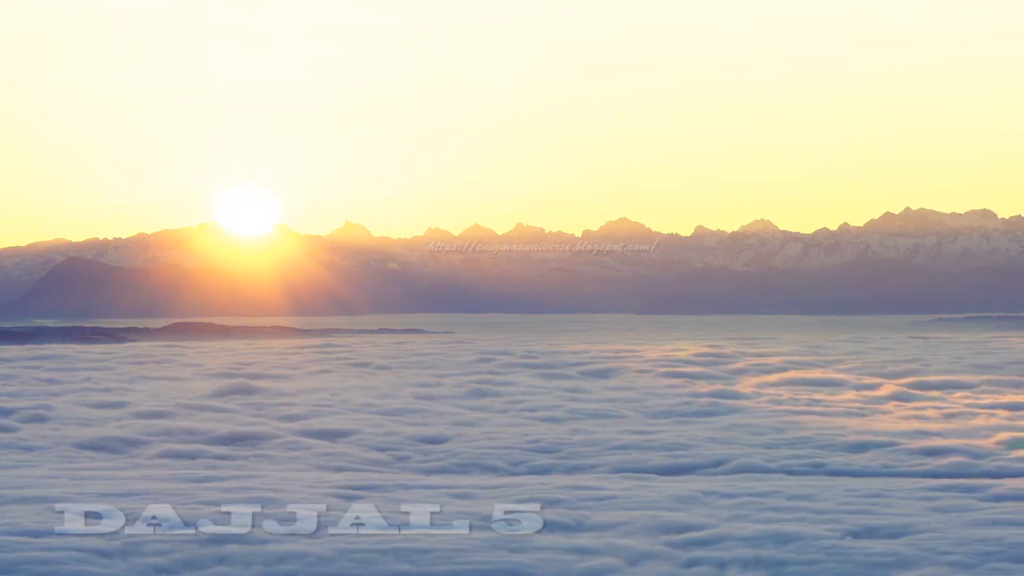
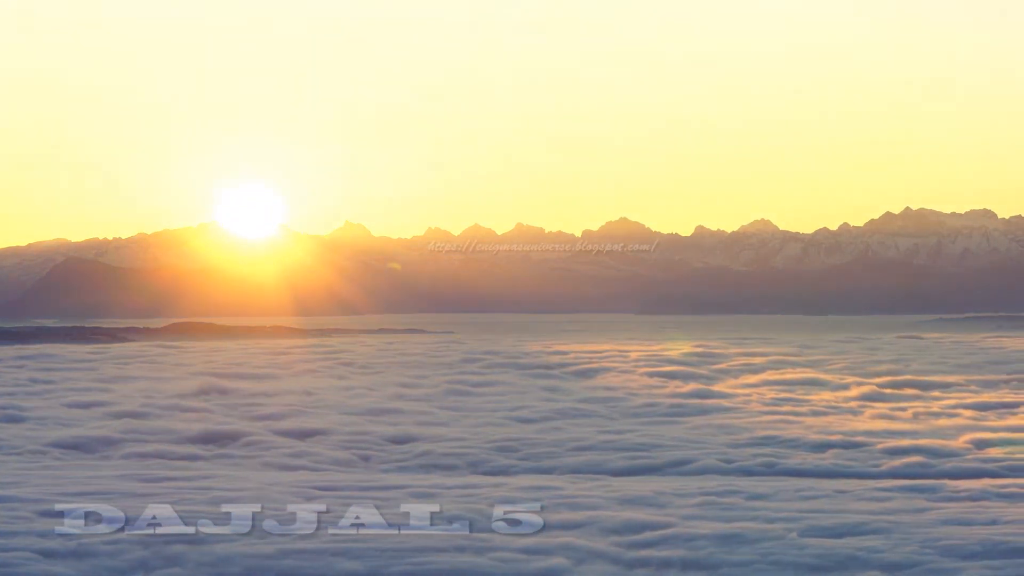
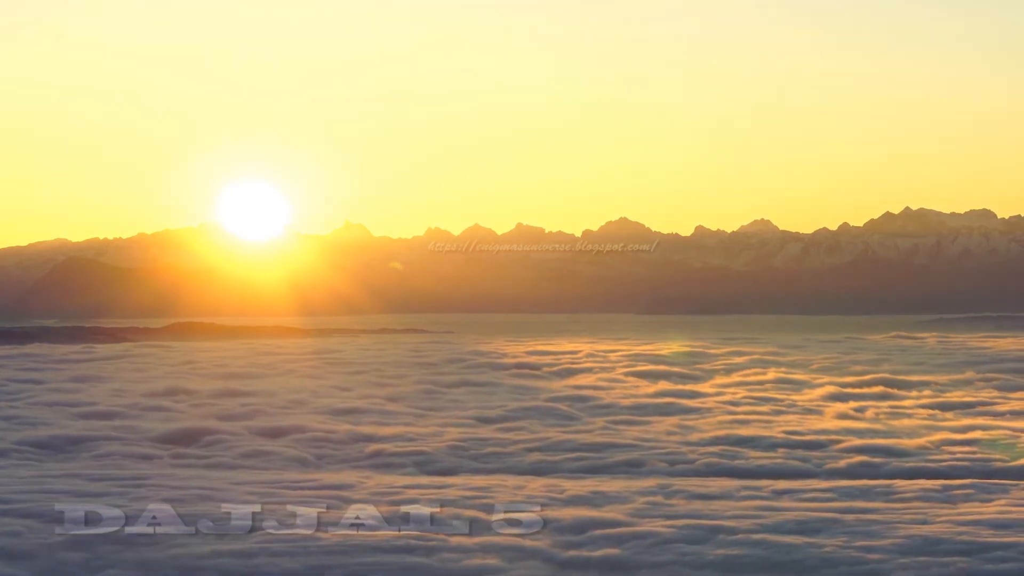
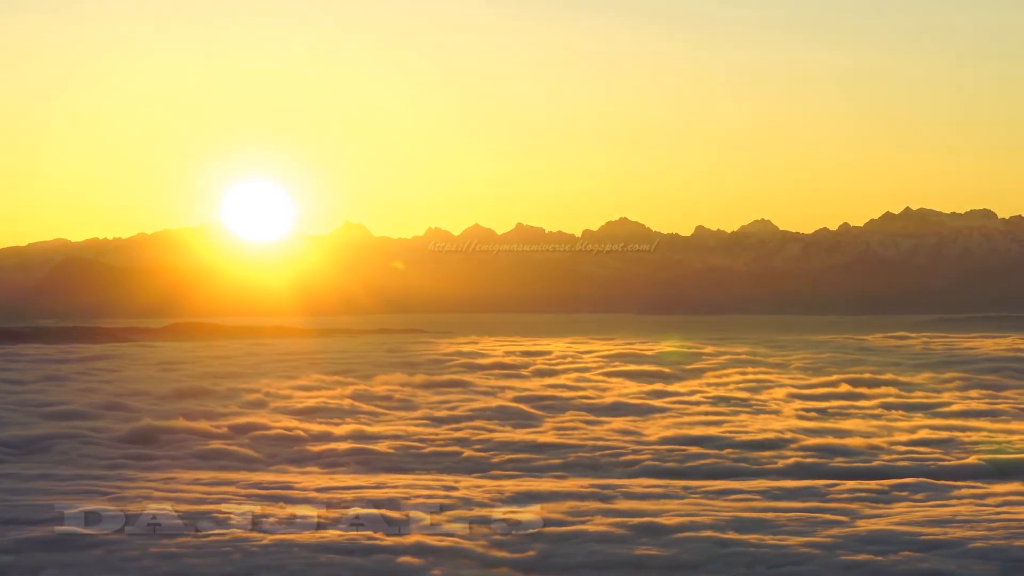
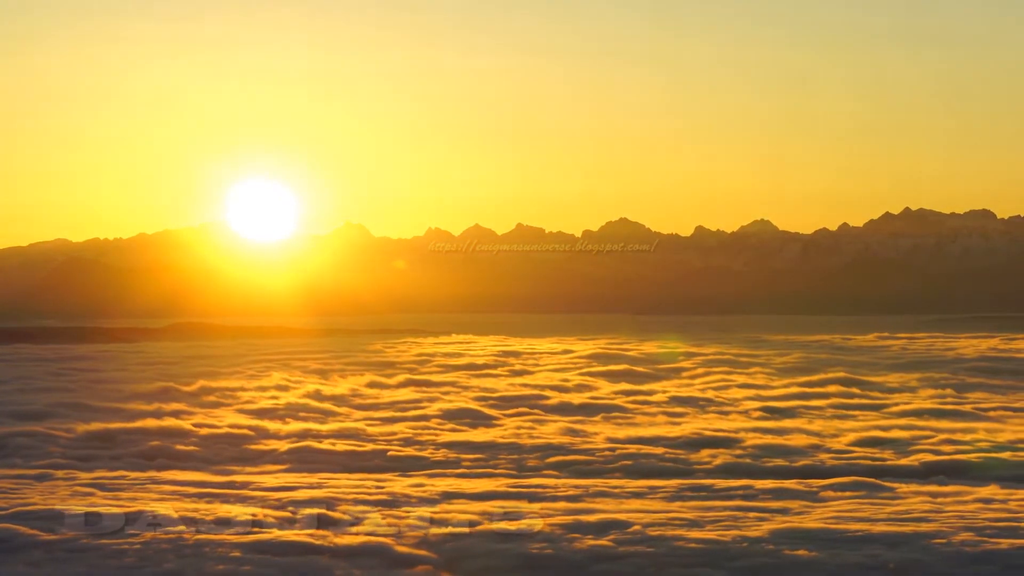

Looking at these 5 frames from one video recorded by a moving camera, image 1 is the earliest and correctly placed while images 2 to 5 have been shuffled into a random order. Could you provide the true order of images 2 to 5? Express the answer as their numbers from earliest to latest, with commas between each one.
2, 3, 4, 5
